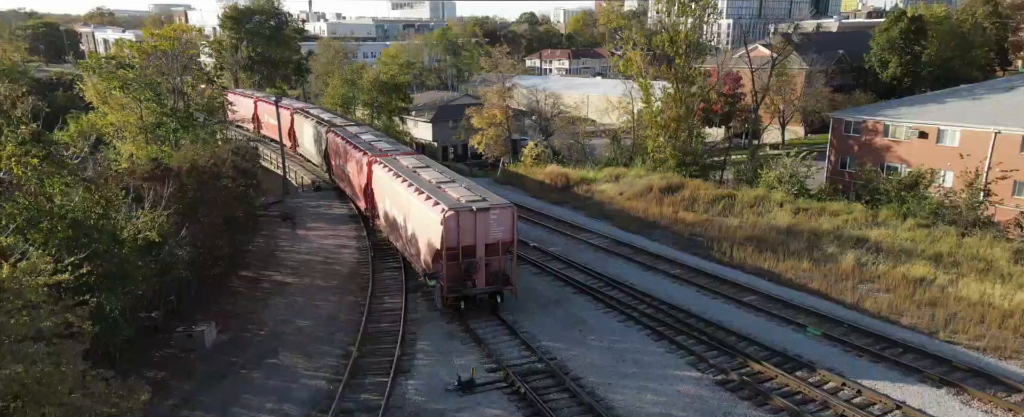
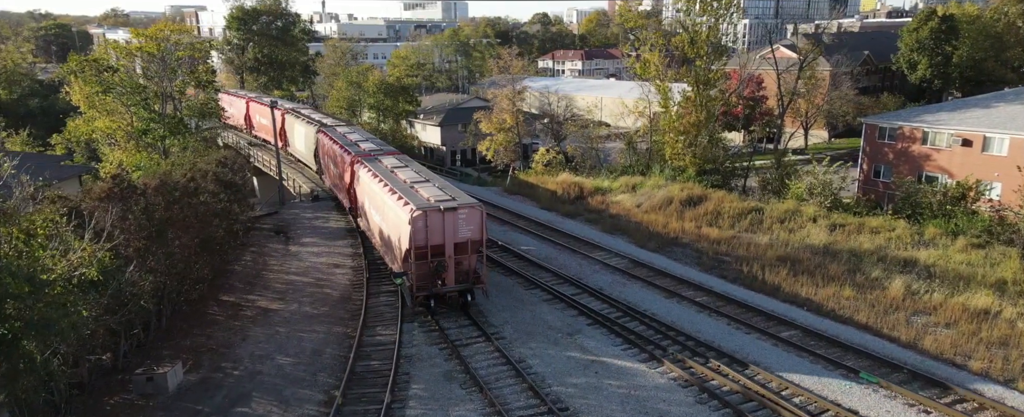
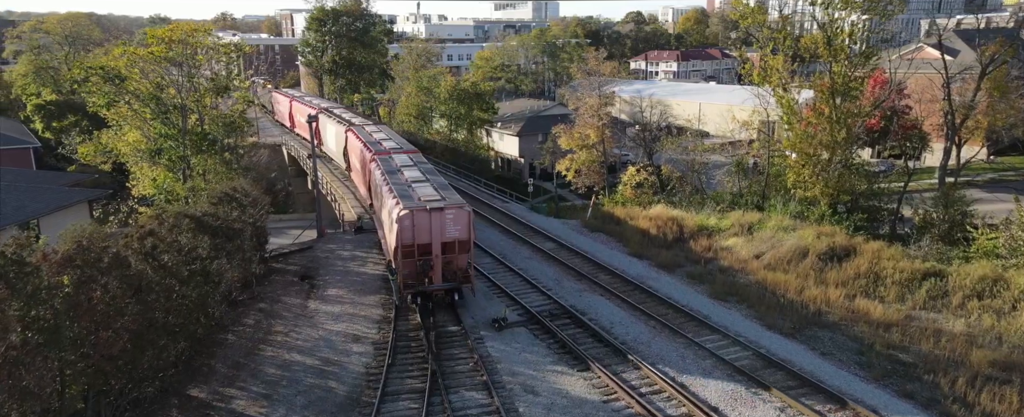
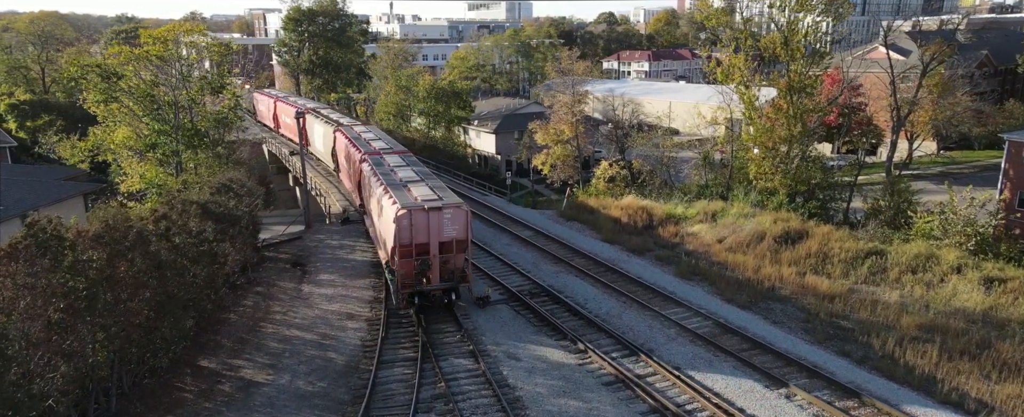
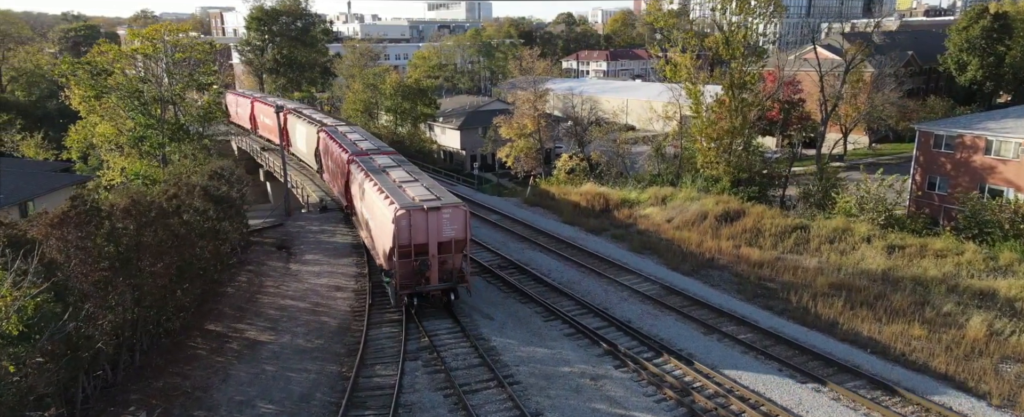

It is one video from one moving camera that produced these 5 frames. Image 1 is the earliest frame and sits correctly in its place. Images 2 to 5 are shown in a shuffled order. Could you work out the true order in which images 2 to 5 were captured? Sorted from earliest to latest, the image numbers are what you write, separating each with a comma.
2, 5, 4, 3
